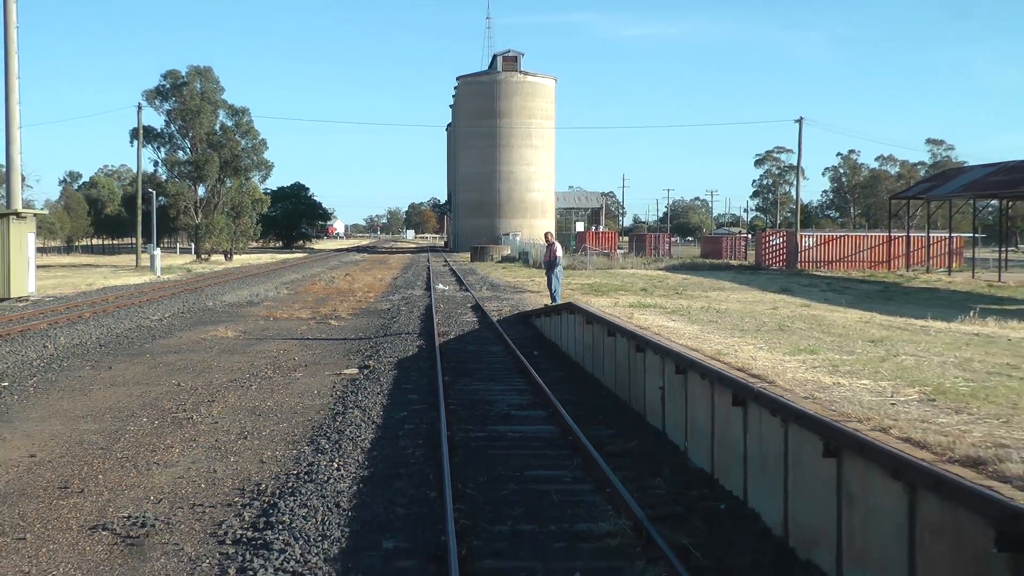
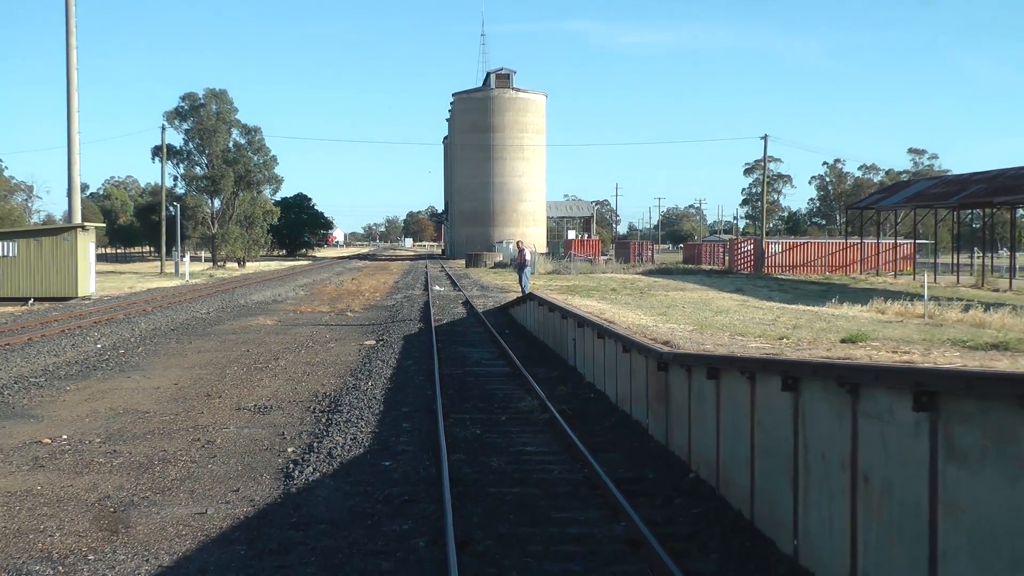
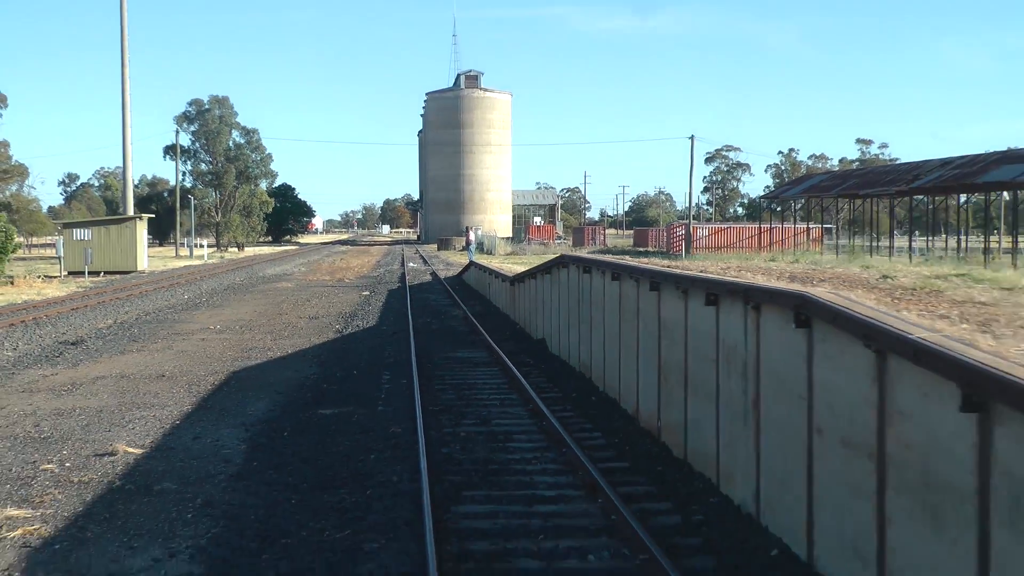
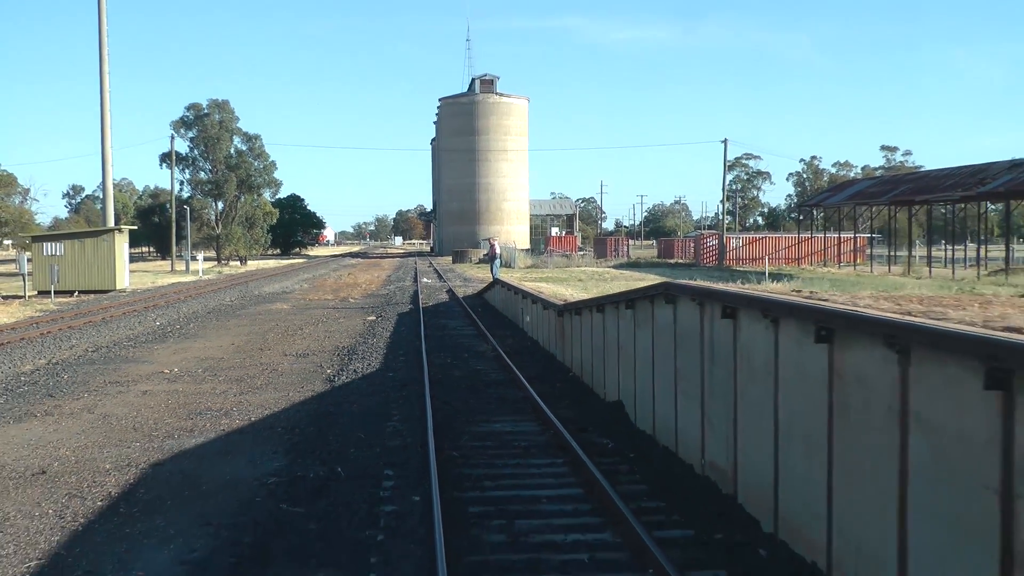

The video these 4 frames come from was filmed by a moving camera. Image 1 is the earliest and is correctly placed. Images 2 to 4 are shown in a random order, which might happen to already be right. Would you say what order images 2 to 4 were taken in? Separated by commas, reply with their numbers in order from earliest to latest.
2, 4, 3
